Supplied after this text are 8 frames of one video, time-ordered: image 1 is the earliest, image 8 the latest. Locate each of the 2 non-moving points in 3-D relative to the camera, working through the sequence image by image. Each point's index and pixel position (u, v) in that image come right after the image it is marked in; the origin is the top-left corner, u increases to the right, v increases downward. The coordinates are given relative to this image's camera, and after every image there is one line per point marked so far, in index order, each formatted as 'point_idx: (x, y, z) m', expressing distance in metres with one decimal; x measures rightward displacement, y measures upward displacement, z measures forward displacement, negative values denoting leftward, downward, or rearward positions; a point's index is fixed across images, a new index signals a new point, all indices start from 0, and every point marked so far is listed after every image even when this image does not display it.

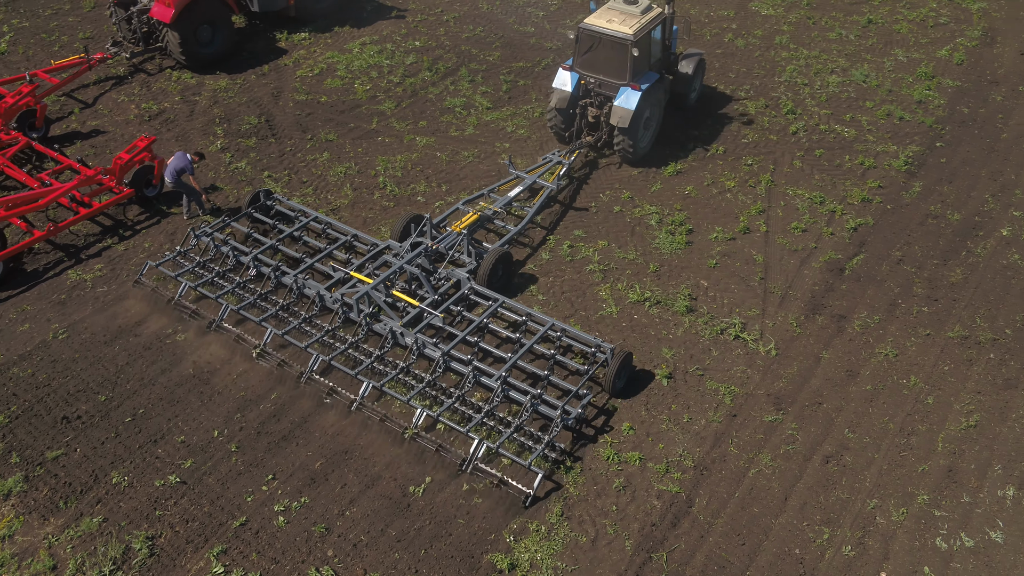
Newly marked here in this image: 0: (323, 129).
0: (-2.5, +2.1, +11.9) m
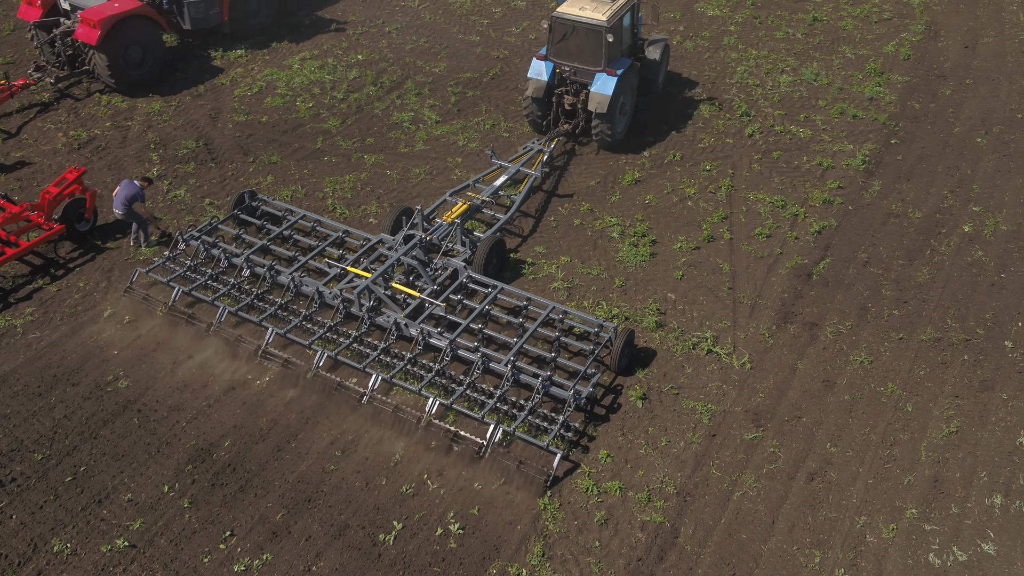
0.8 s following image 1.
0: (-3.2, +1.8, +11.4) m
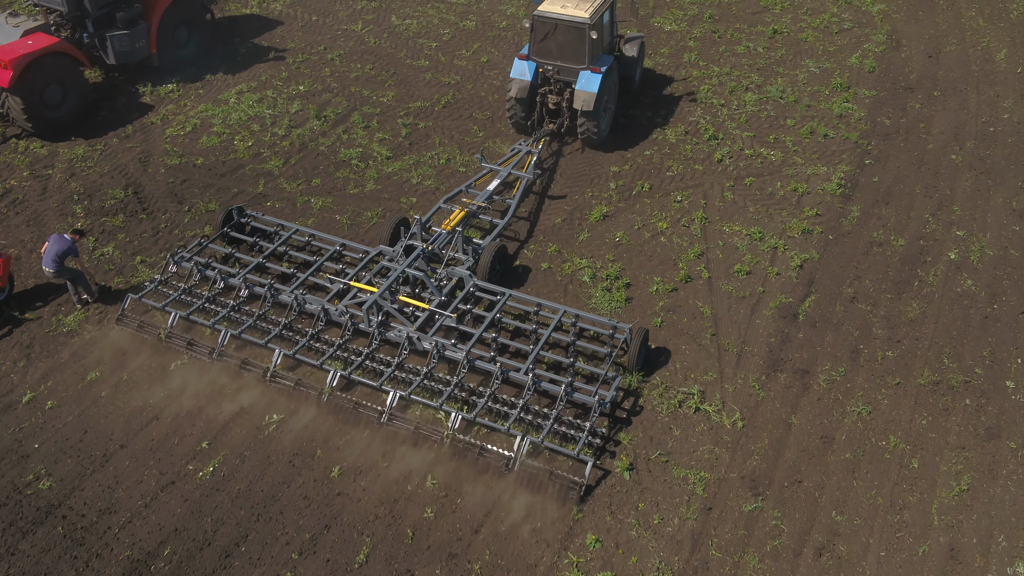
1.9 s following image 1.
0: (-3.6, +1.1, +10.5) m
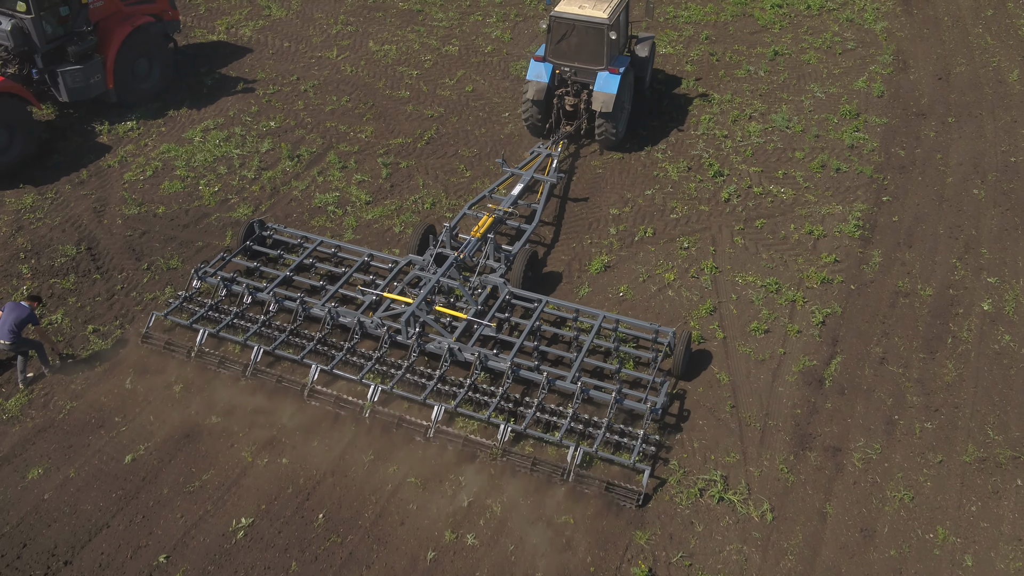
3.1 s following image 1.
0: (-3.7, +0.4, +9.5) m
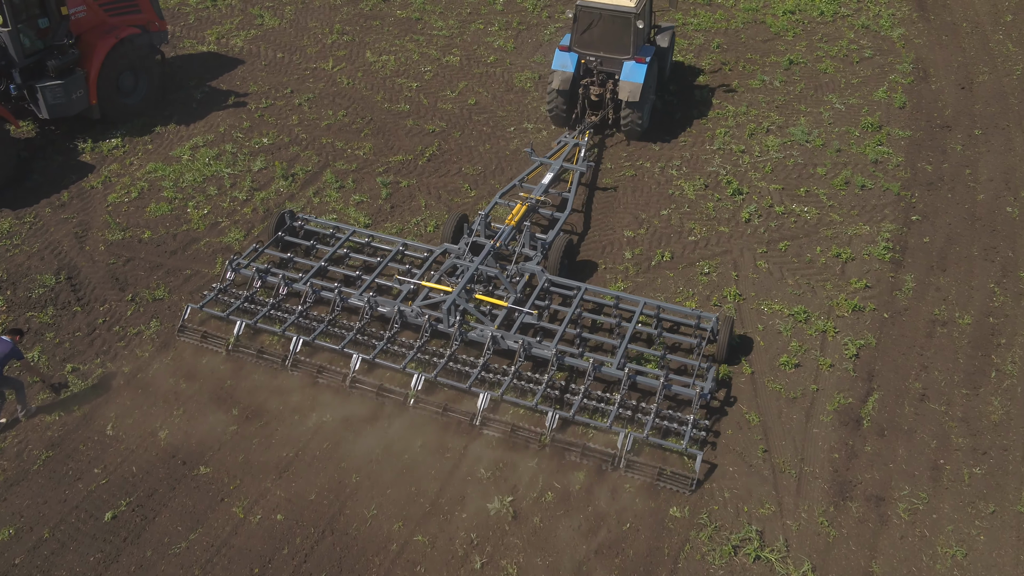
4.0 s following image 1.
0: (-3.6, +0.1, +8.9) m
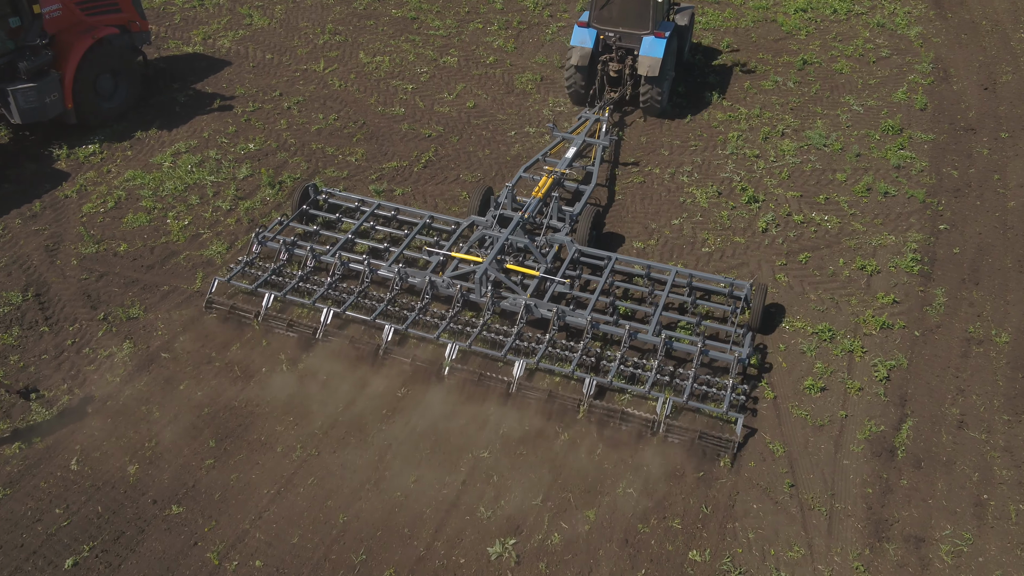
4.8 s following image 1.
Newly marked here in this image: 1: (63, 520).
0: (-3.6, -0.1, +8.3) m
1: (-3.2, -1.6, +6.3) m
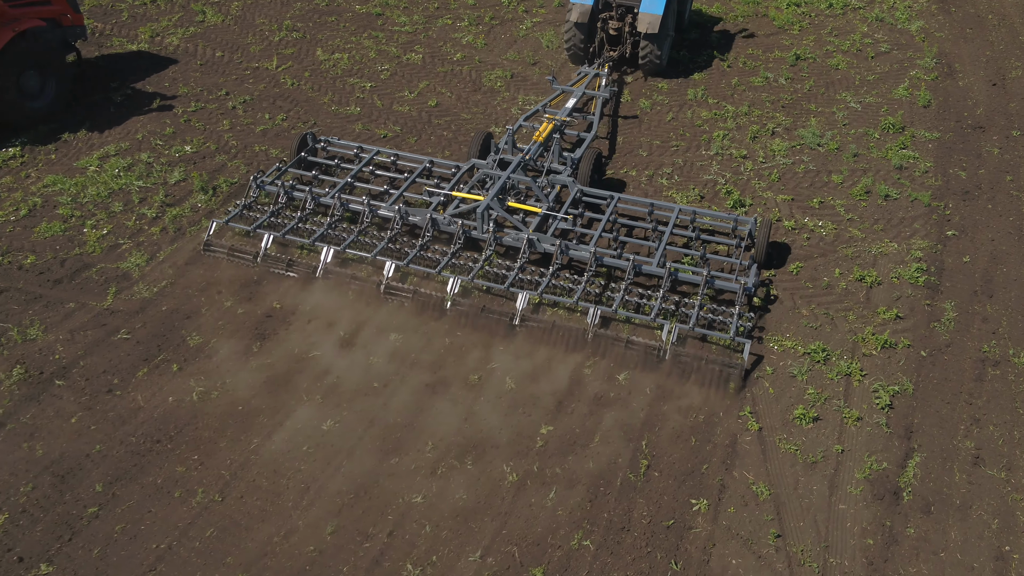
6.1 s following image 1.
0: (-4.0, -0.3, +7.3) m
1: (-3.6, -1.7, +5.3) m
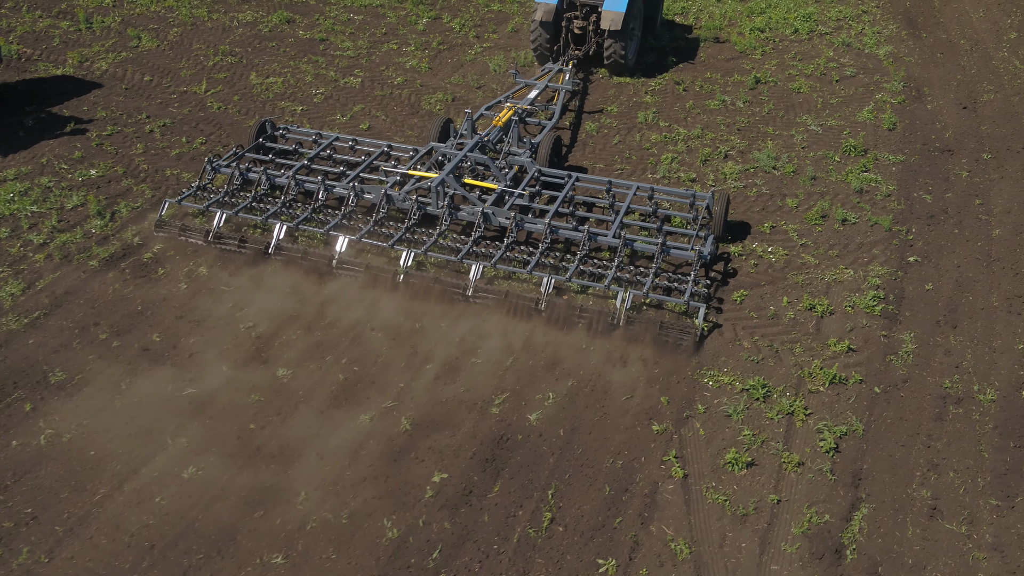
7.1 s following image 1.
0: (-4.7, -0.5, +6.5) m
1: (-4.2, -1.9, +4.4) m
